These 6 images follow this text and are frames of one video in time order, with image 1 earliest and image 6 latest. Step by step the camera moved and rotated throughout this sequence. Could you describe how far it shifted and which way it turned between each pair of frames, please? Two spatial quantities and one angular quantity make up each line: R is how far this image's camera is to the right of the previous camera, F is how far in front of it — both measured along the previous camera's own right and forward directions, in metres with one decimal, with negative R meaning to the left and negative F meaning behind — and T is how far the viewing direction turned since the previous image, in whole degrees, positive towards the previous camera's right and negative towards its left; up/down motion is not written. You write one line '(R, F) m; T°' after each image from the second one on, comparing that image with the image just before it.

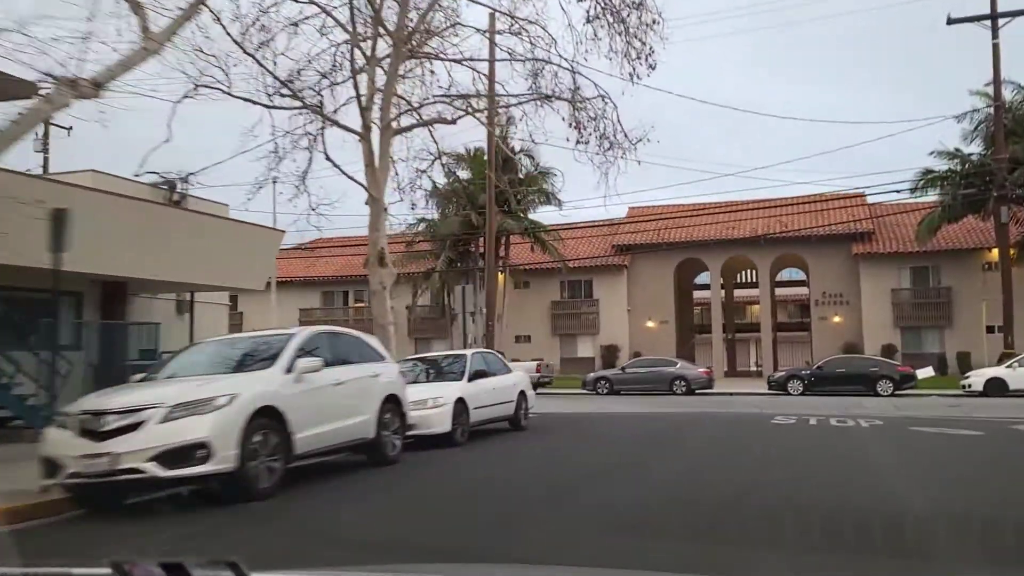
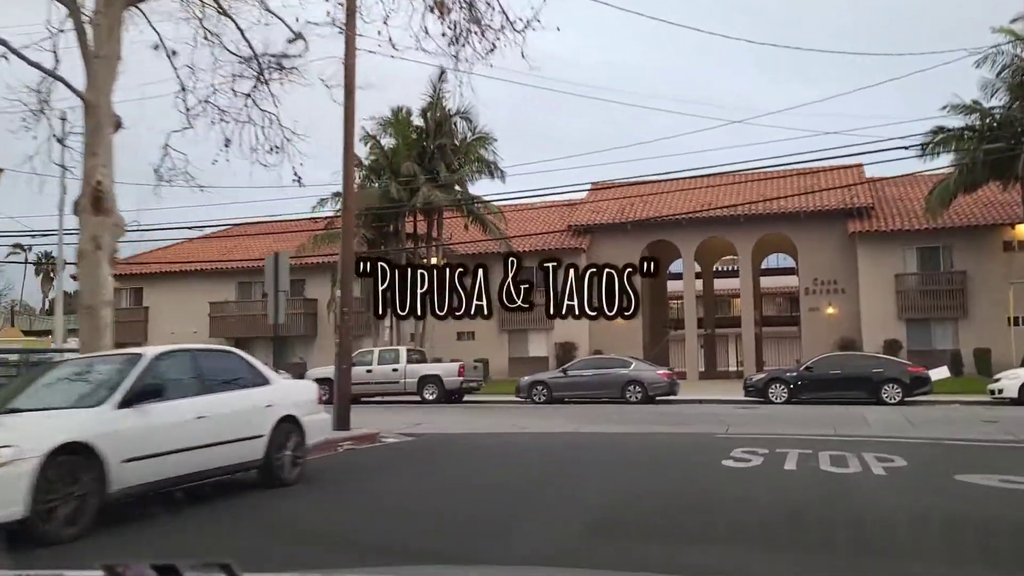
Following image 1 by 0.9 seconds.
(+2.2, +6.2) m; 0°
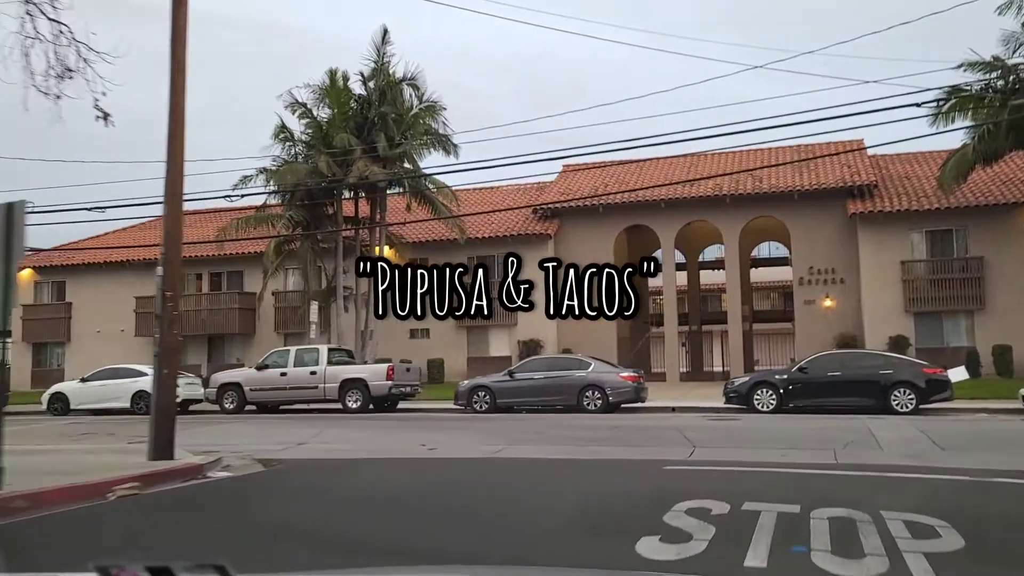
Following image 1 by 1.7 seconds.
(+1.4, +4.1) m; 0°
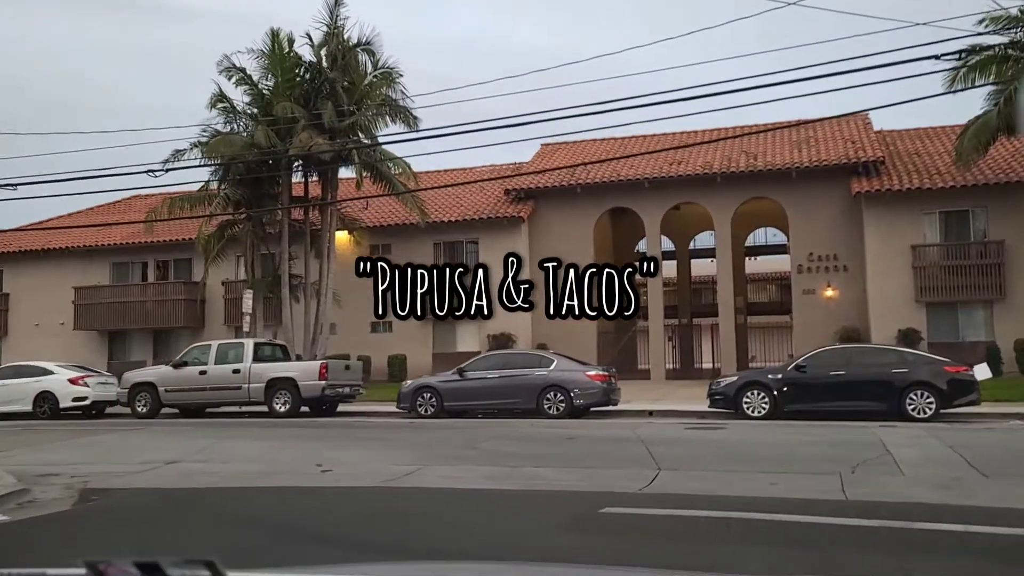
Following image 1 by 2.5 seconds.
(+1.0, +3.0) m; 0°
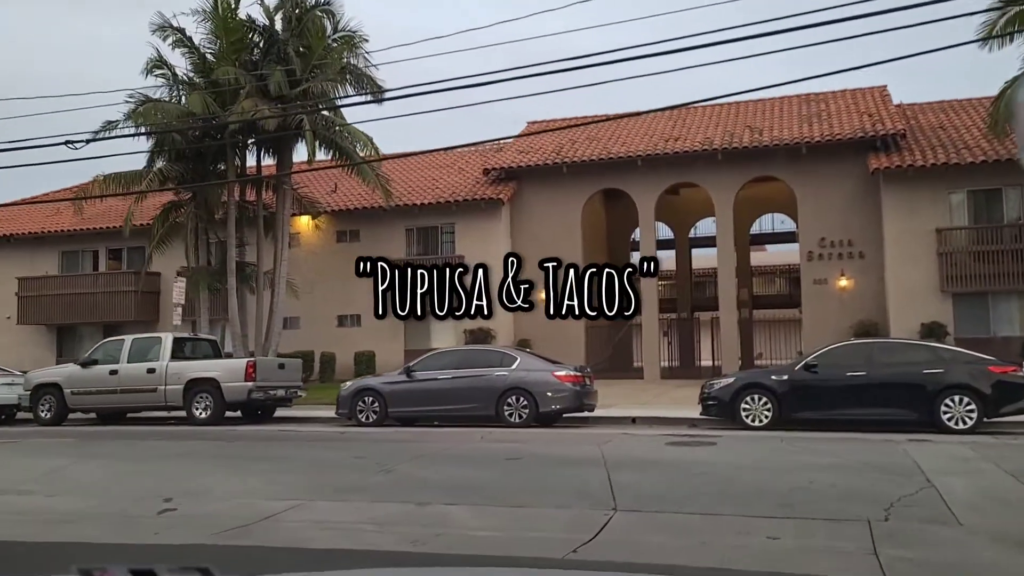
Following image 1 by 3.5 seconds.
(+0.9, +2.8) m; -1°
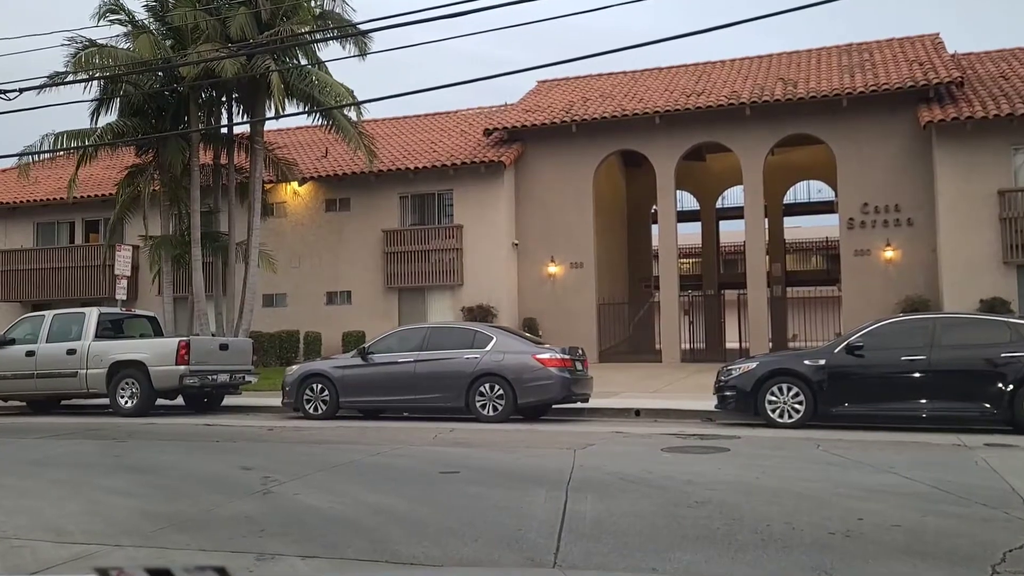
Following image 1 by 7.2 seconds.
(+0.8, +2.7) m; -2°
